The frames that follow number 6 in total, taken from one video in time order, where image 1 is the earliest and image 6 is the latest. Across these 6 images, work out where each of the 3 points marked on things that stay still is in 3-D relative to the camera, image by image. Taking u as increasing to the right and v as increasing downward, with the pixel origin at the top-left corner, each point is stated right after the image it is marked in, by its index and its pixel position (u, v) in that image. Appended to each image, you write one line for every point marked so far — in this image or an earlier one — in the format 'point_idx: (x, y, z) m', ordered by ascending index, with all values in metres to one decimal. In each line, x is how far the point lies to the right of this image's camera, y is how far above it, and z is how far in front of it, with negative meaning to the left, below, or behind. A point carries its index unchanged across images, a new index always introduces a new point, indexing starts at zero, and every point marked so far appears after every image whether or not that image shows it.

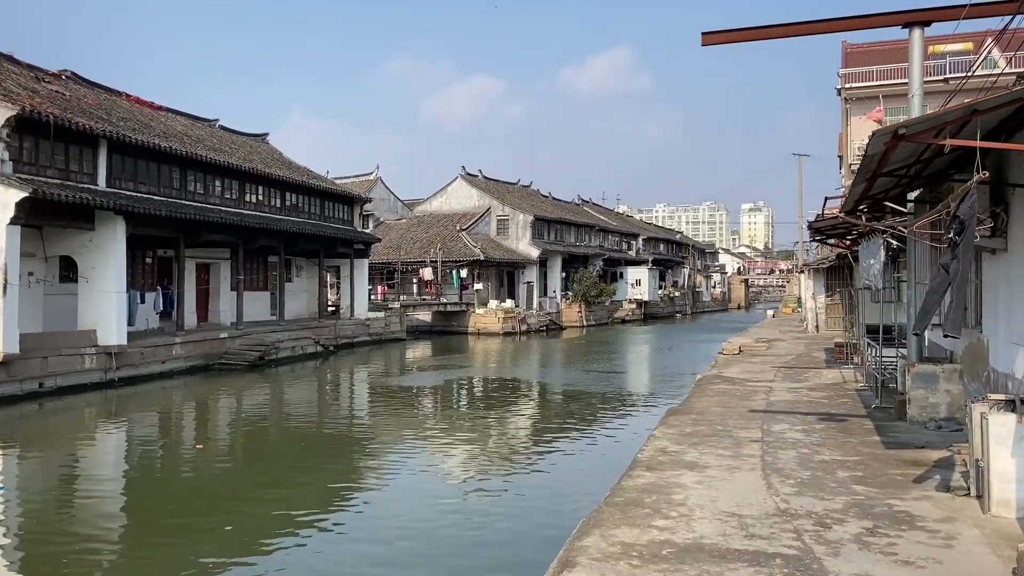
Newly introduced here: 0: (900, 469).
0: (+2.8, -1.3, +5.6) m
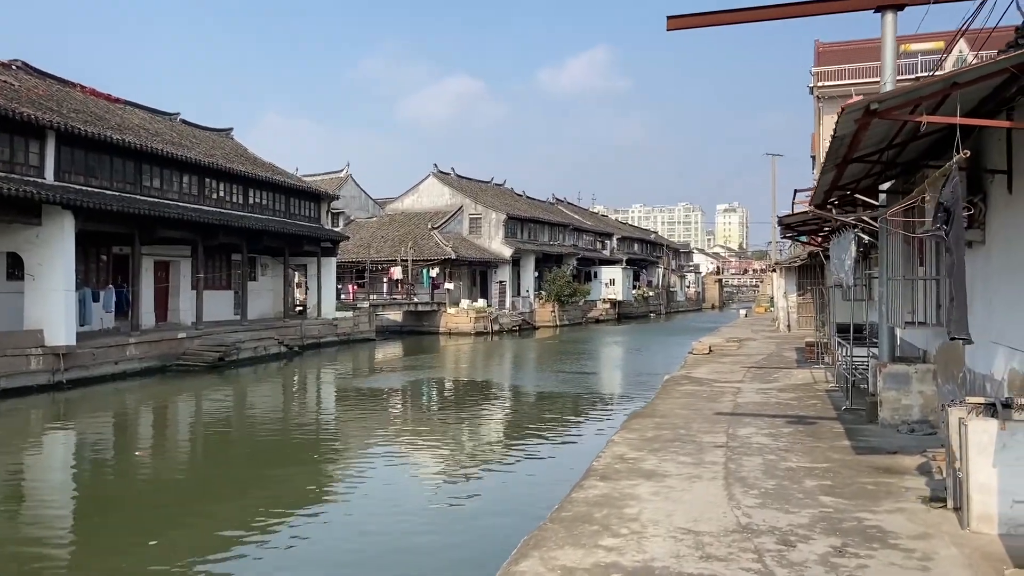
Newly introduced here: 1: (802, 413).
0: (+2.4, -1.3, +5.2) m
1: (+3.0, -1.3, +8.0) m
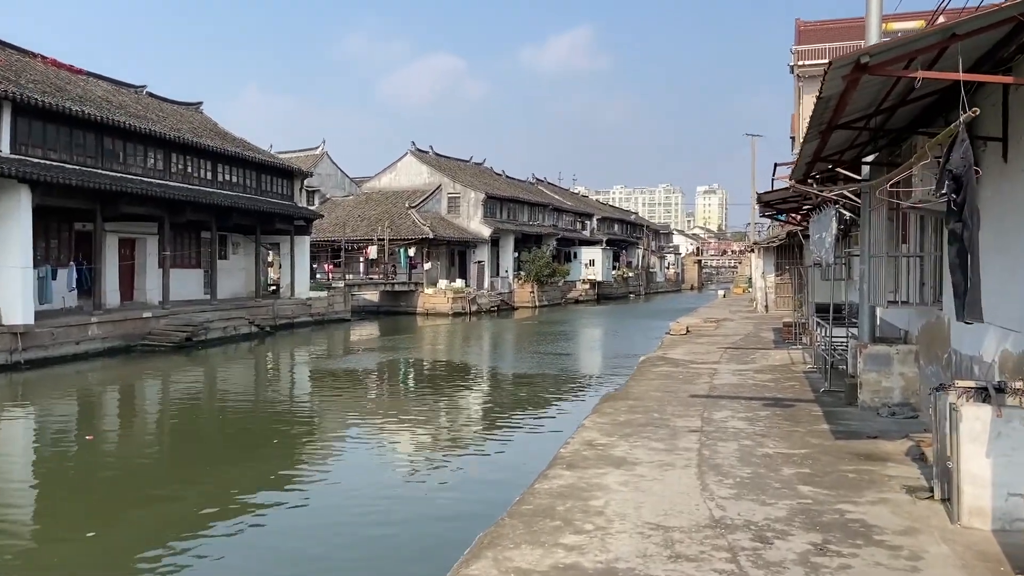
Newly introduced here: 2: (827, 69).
0: (+2.2, -1.1, +4.9) m
1: (+2.7, -1.1, +7.8) m
2: (+1.6, +1.1, +3.8) m
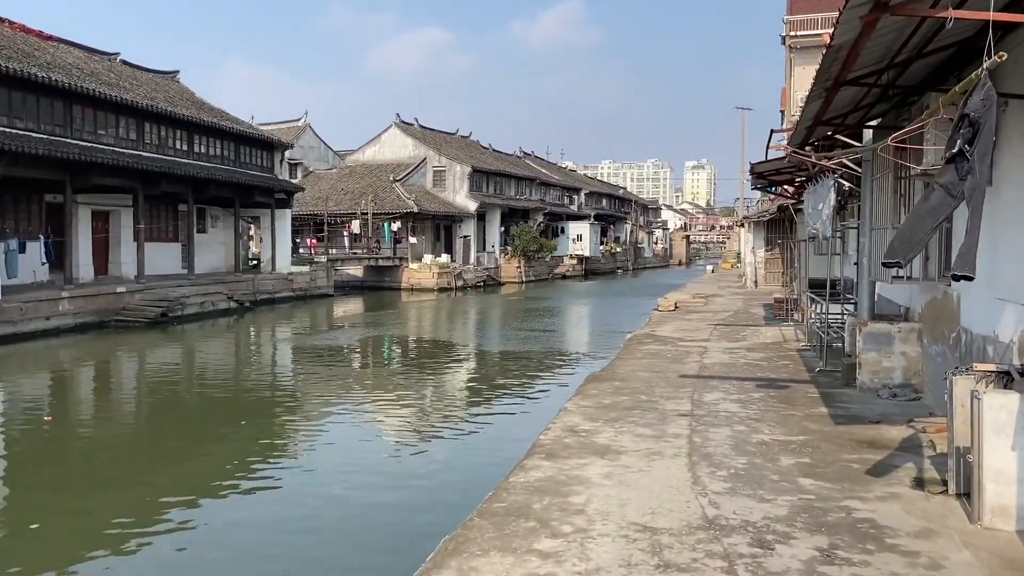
0: (+2.0, -1.0, +4.5) m
1: (+2.5, -0.8, +7.4) m
2: (+1.4, +1.2, +3.3) m
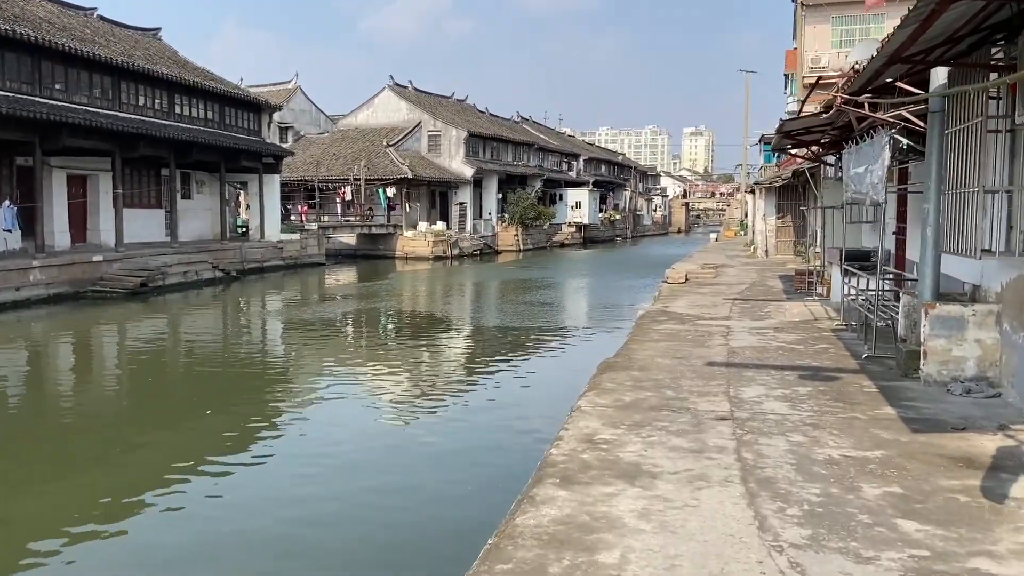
0: (+2.1, -0.9, +3.6) m
1: (+2.5, -0.6, +6.4) m
2: (+1.5, +1.2, +2.3) m
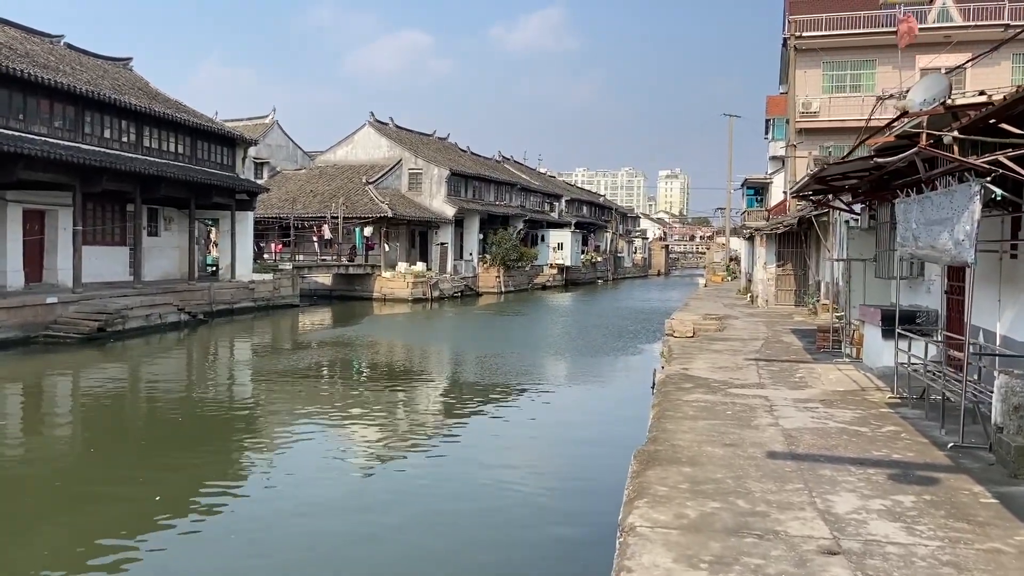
0: (+2.3, -1.3, +2.5) m
1: (+2.7, -1.2, +5.3) m
2: (+1.7, +0.9, +1.3) m
